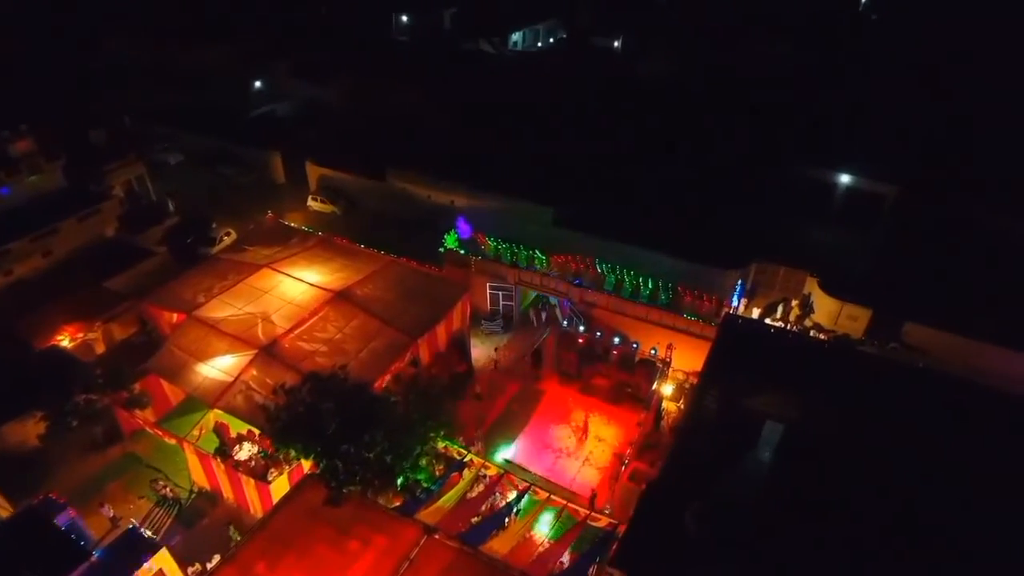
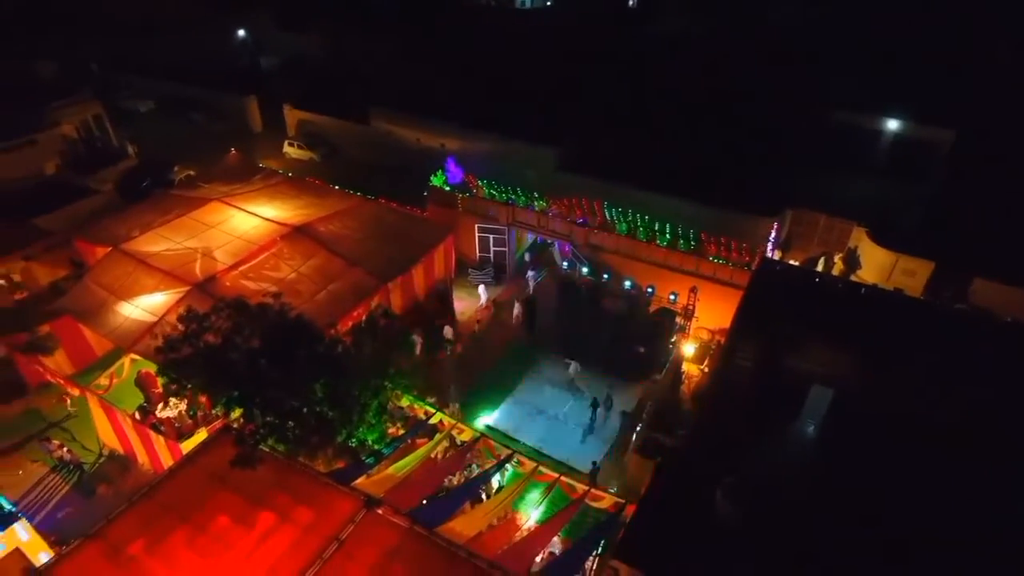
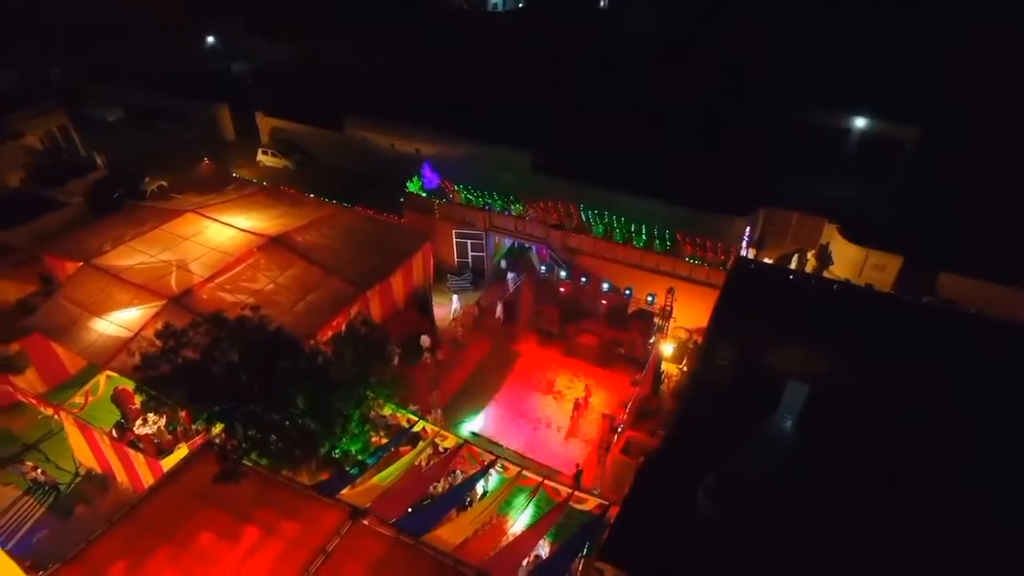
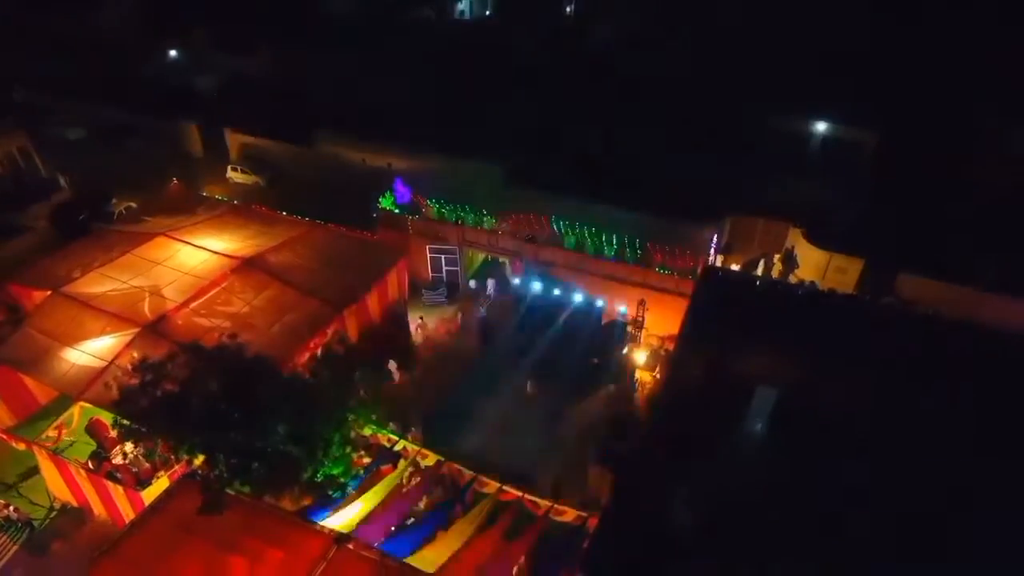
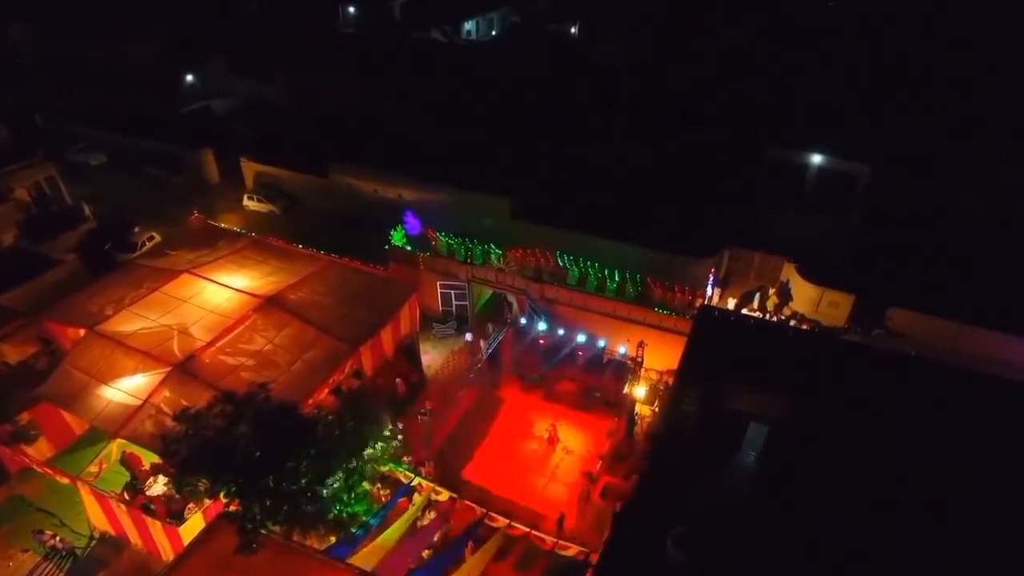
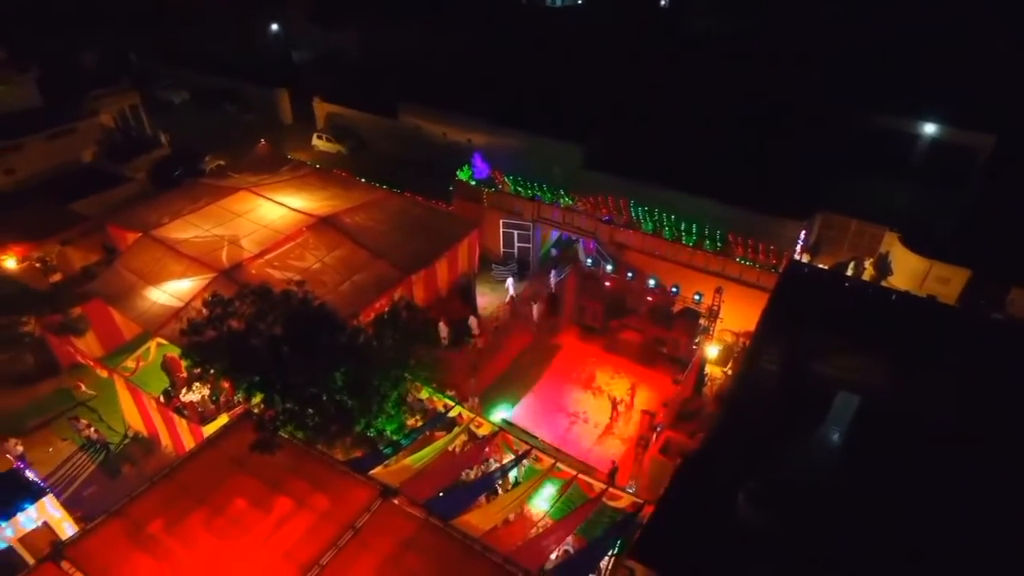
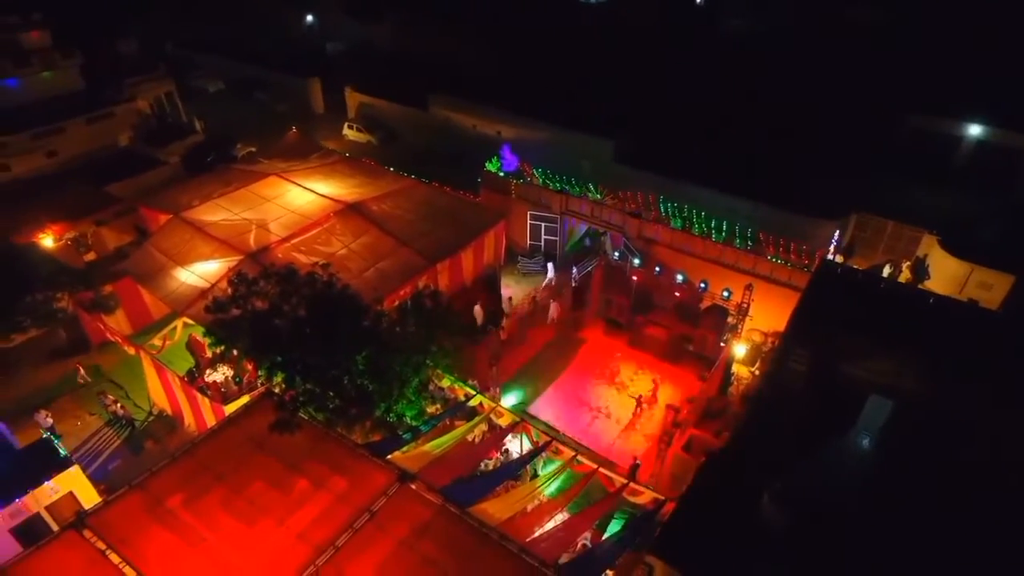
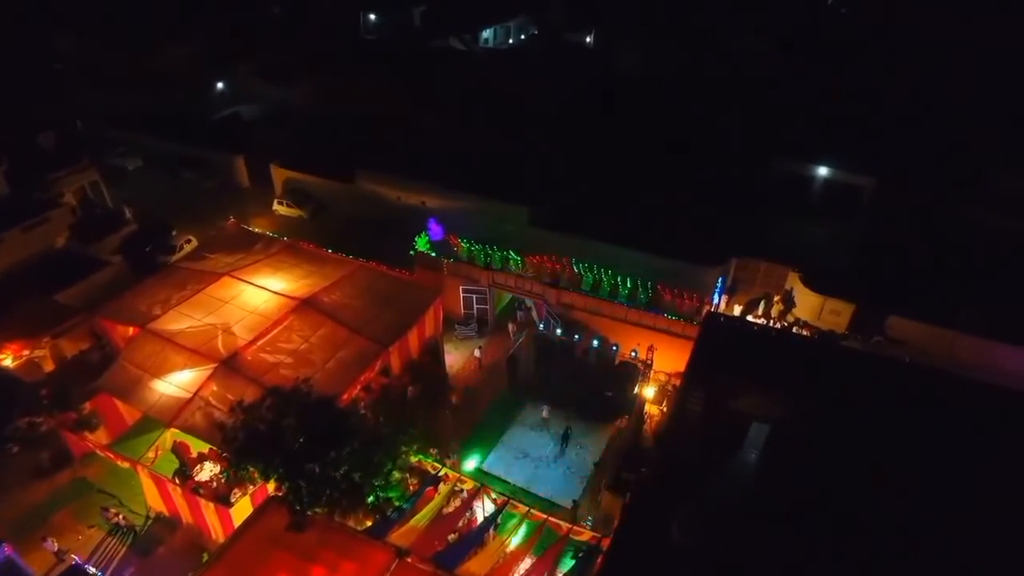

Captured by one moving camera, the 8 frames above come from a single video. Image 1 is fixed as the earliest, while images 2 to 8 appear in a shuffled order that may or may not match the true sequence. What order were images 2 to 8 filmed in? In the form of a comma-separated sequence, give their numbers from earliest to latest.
8, 5, 4, 3, 2, 6, 7
